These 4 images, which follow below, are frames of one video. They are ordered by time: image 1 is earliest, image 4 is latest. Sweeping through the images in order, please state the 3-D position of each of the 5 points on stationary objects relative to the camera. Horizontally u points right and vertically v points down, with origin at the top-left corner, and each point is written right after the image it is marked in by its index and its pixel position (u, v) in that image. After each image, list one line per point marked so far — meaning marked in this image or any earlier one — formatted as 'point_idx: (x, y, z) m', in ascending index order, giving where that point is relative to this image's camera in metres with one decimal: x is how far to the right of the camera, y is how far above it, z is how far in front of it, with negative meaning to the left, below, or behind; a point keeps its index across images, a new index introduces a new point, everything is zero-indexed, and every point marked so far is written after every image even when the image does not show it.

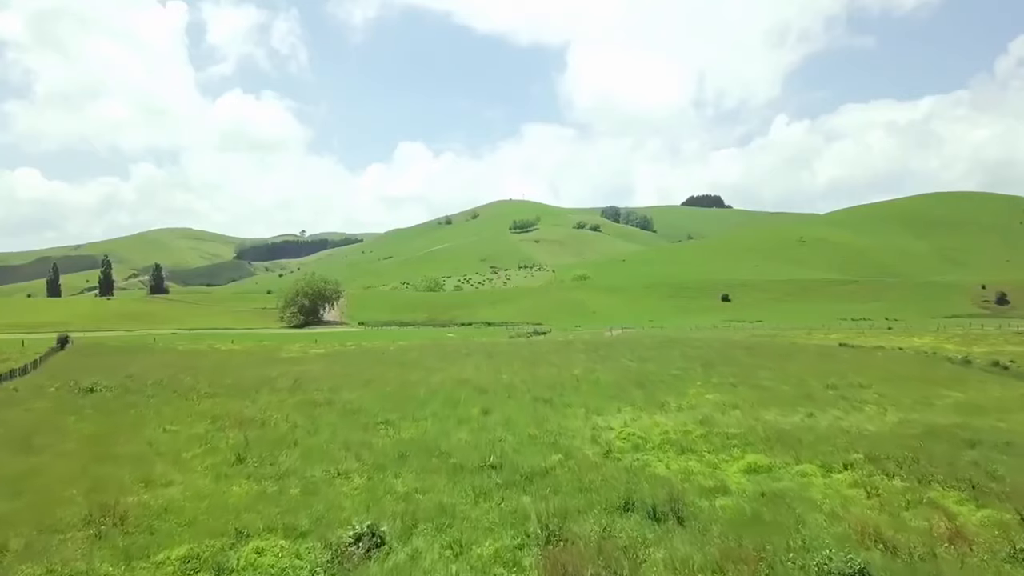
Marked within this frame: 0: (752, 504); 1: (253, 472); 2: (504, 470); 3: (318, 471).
0: (+6.5, -5.9, +16.9) m
1: (-8.1, -5.7, +19.5) m
2: (-0.3, -5.8, +20.0) m
3: (-6.1, -5.7, +19.5) m
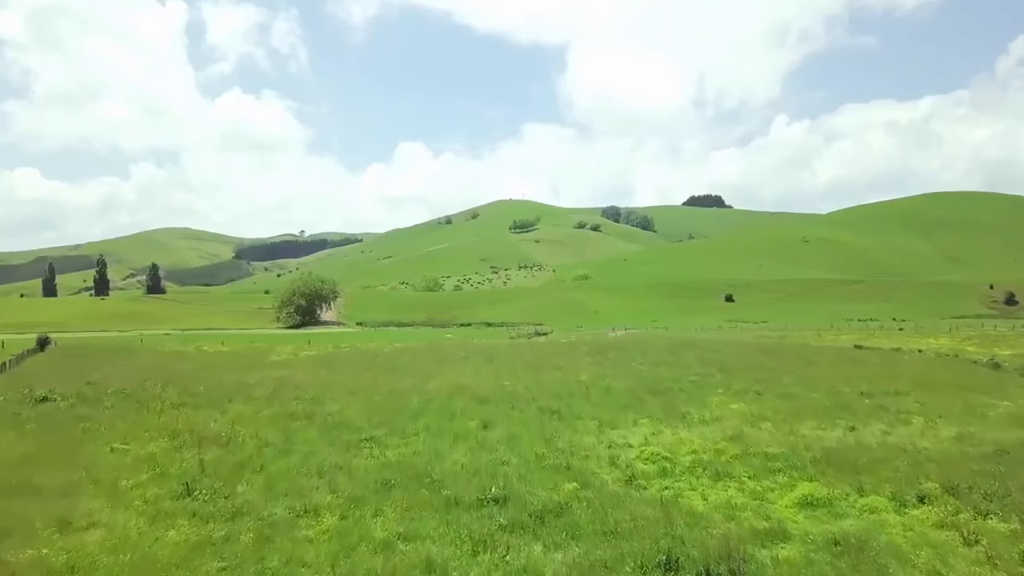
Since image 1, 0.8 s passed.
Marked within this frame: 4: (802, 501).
0: (+6.7, -5.7, +13.3) m
1: (-8.0, -5.6, +15.9) m
2: (-0.1, -5.7, +16.4) m
3: (-5.9, -5.6, +16.0) m
4: (+8.0, -5.9, +17.2) m
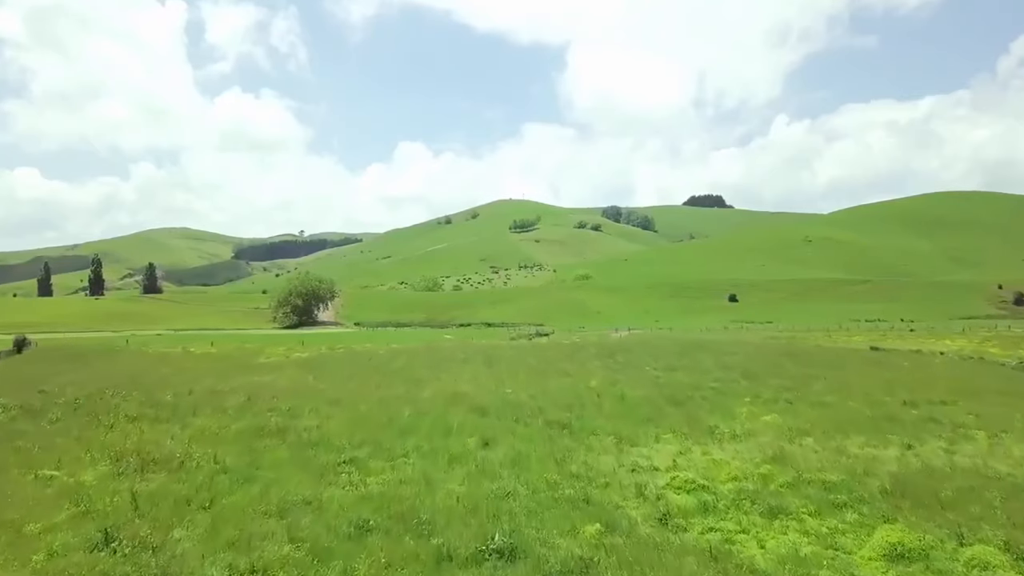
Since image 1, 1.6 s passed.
0: (+6.8, -5.6, +9.7) m
1: (-7.8, -5.4, +12.2) m
2: (+0.1, -5.5, +12.7) m
3: (-5.7, -5.4, +12.3) m
4: (+8.2, -5.7, +13.6) m
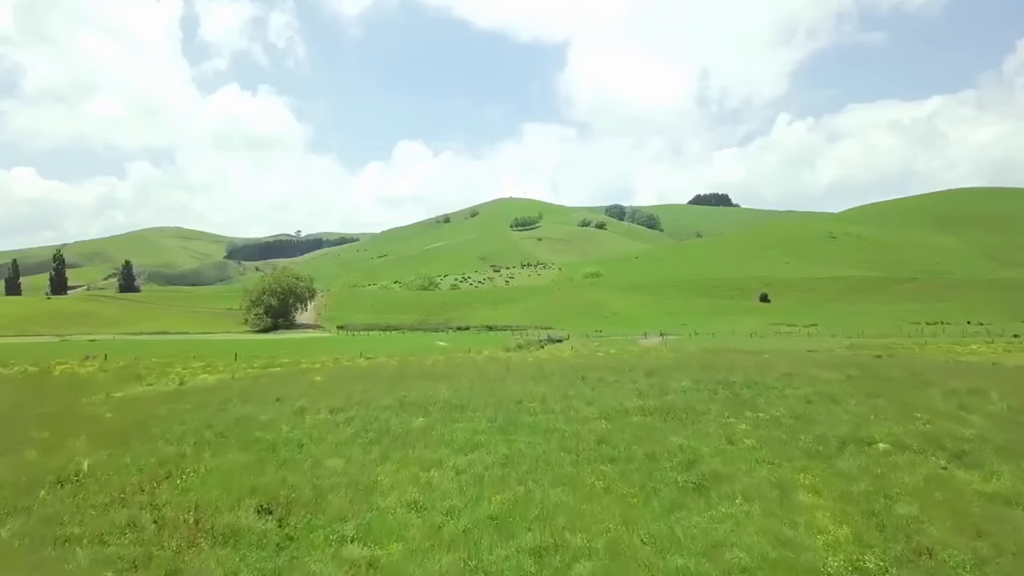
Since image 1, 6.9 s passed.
0: (+8.3, -4.5, -15.9) m
1: (-6.3, -4.4, -13.4) m
2: (+1.5, -4.5, -12.9) m
3: (-4.3, -4.4, -13.3) m
4: (+9.6, -4.7, -12.0) m
